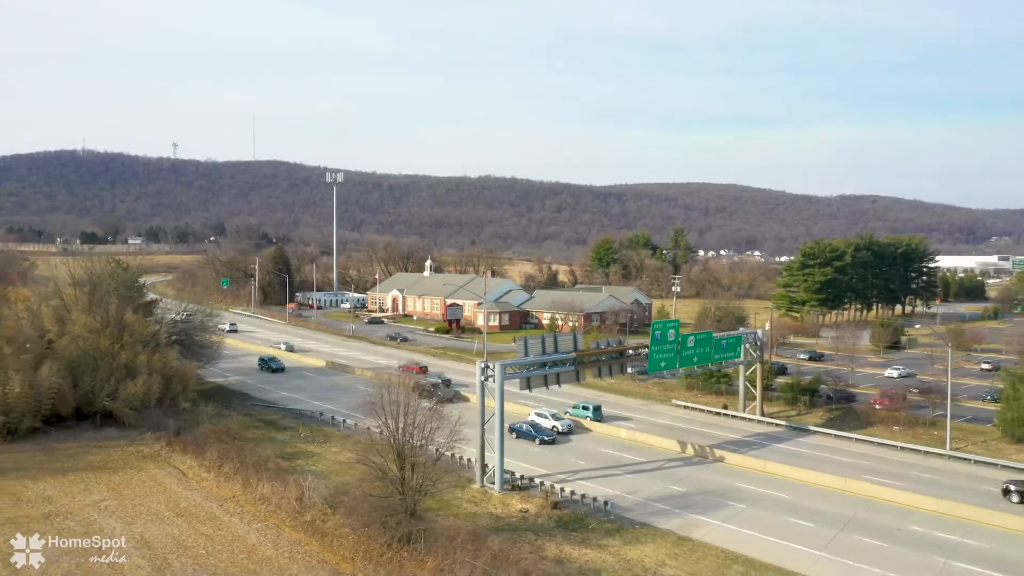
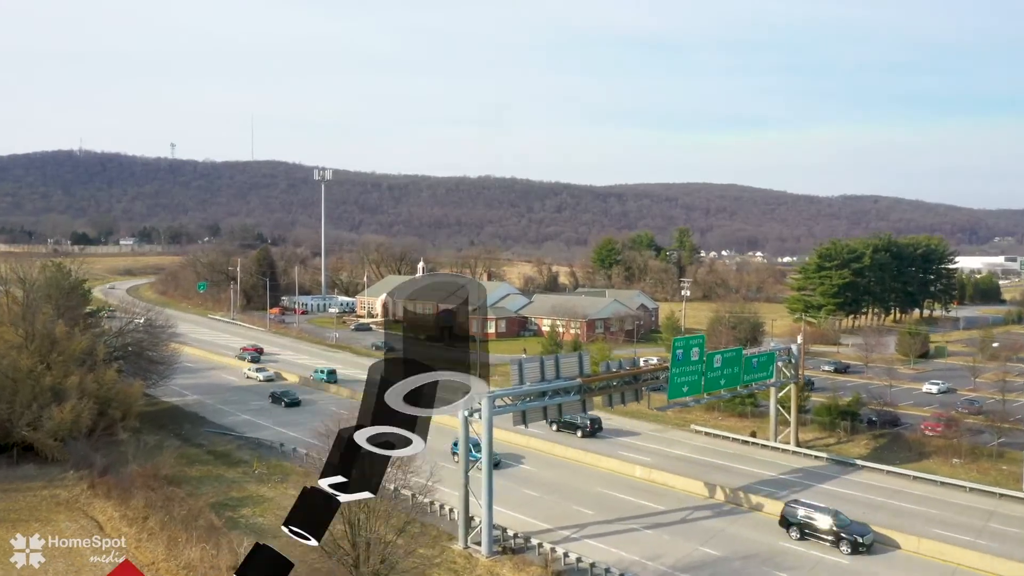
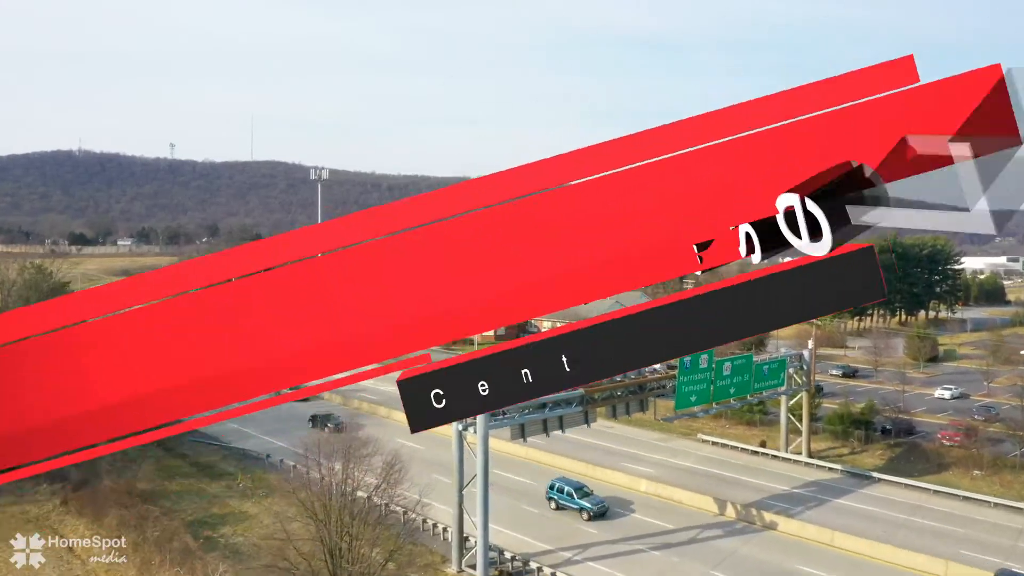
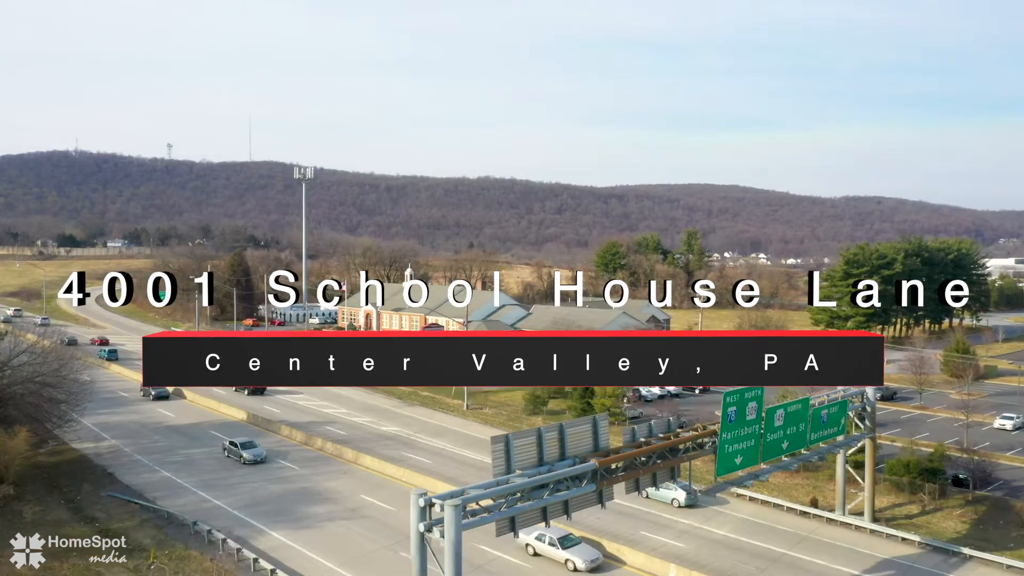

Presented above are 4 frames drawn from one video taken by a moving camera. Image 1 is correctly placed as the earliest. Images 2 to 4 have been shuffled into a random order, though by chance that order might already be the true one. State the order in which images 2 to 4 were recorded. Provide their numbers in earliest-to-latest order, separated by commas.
2, 3, 4
